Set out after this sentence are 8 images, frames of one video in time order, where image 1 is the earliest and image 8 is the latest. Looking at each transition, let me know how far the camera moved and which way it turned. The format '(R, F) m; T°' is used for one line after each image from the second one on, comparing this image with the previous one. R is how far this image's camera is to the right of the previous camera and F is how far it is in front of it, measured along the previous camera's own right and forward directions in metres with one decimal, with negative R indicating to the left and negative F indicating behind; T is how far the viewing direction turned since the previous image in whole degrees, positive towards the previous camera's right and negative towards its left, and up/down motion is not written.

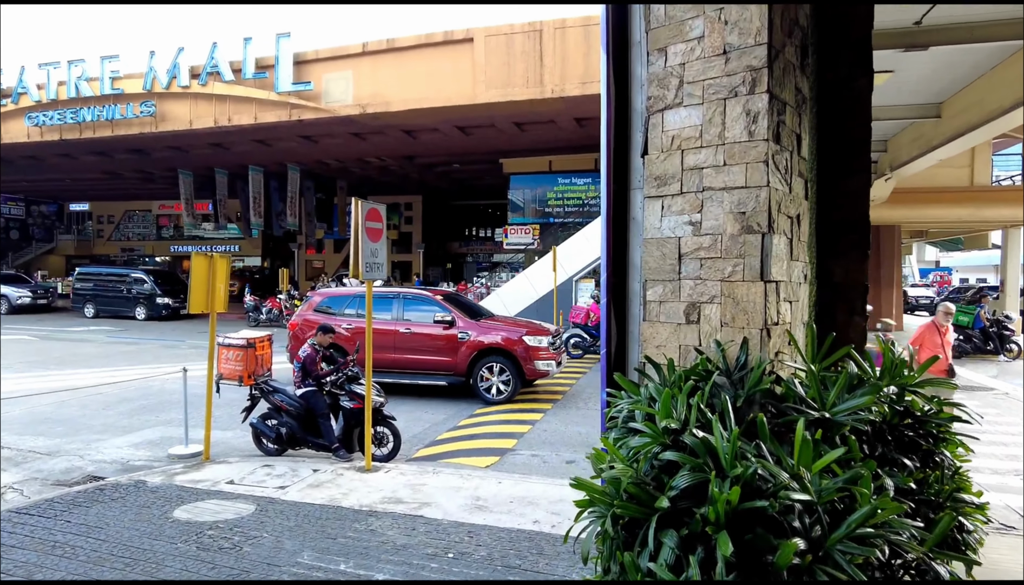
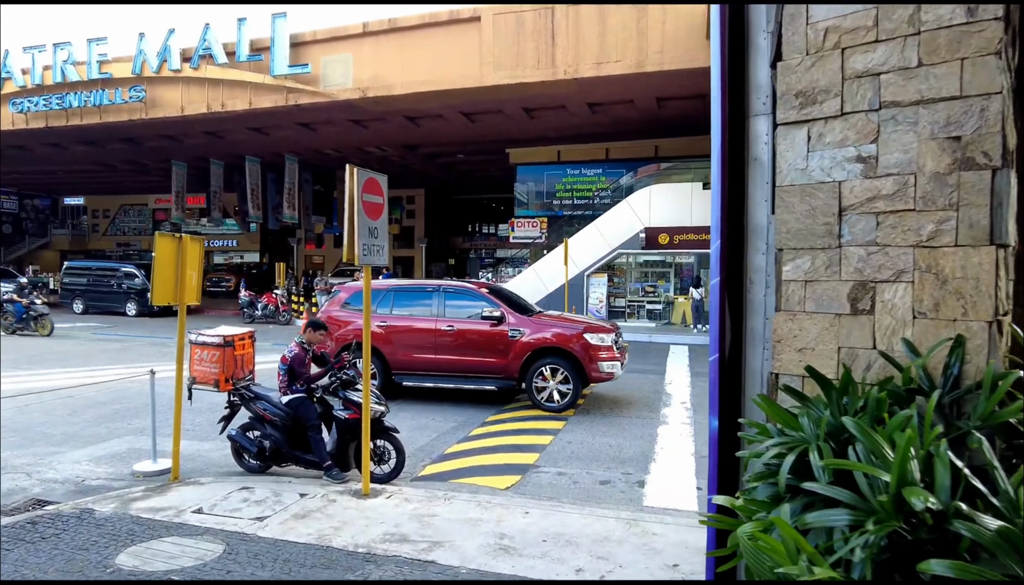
(-0.2, +1.1) m; 0°
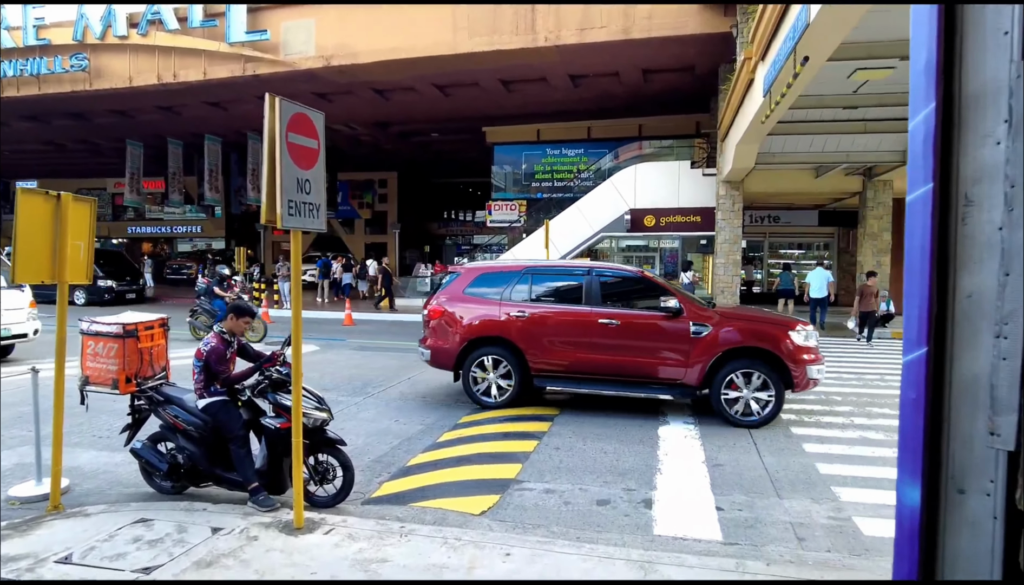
(0.0, +1.2) m; +2°
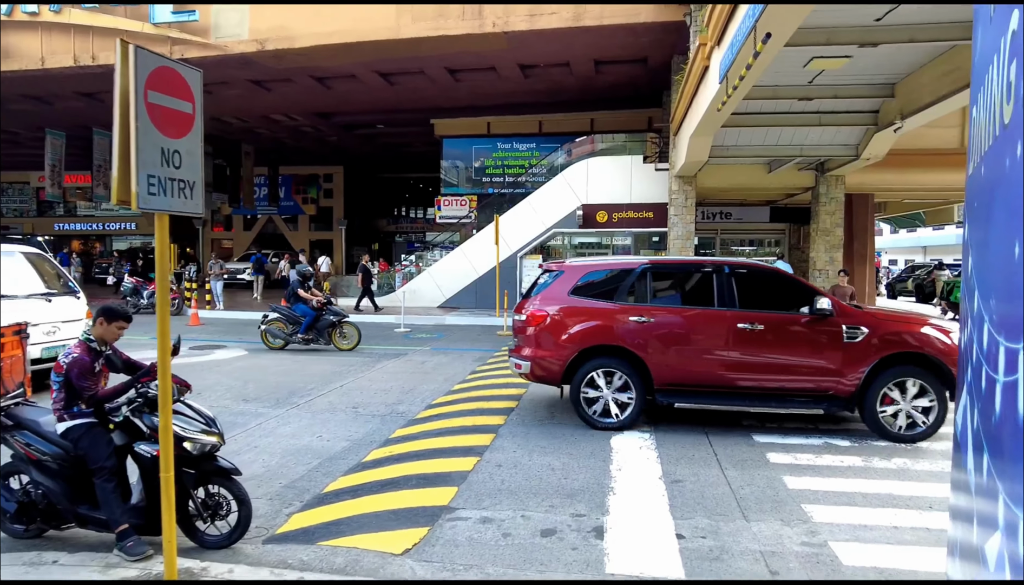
(+0.2, +0.7) m; +4°
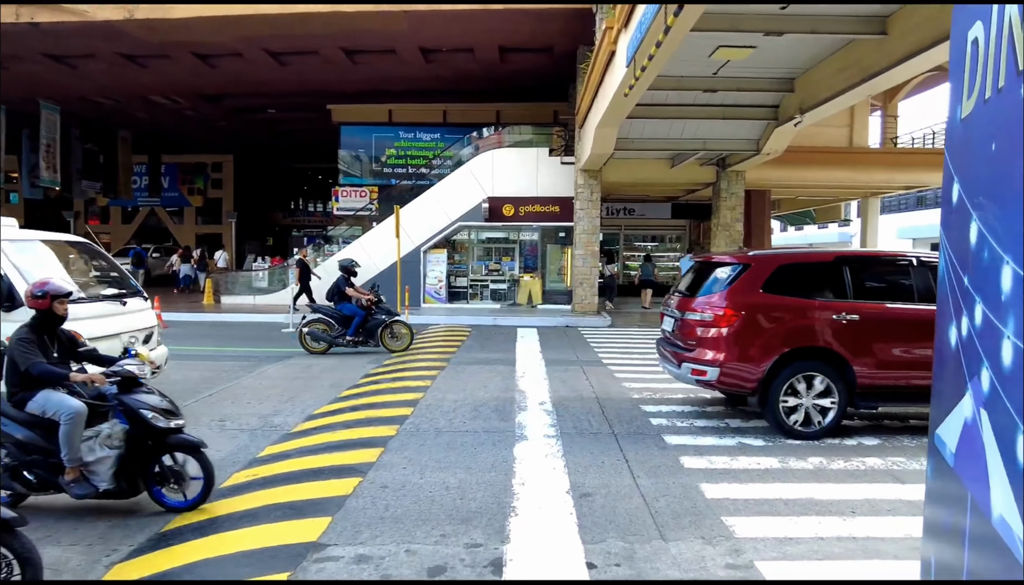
(+0.2, +0.7) m; +8°
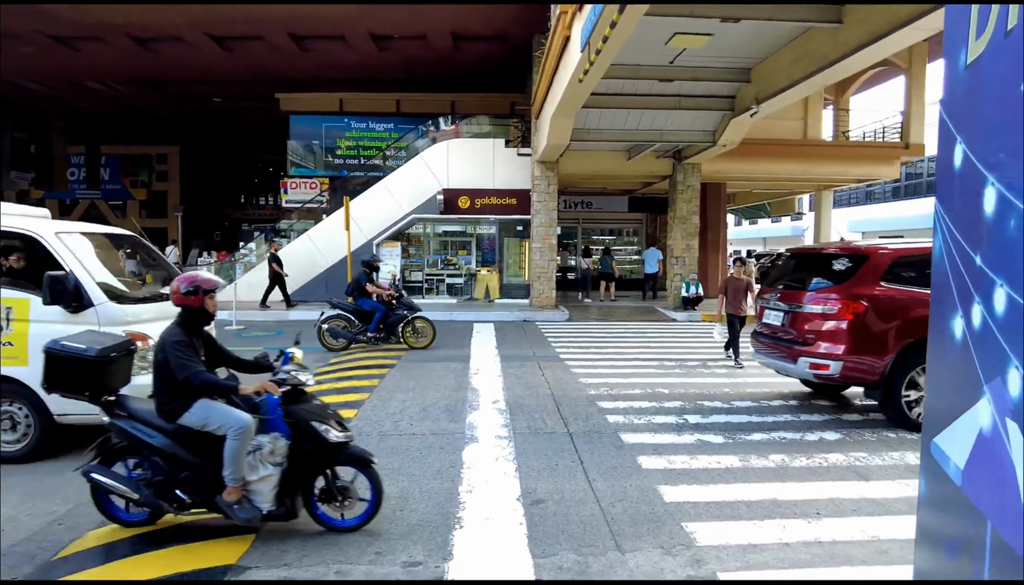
(+0.1, +0.4) m; +3°
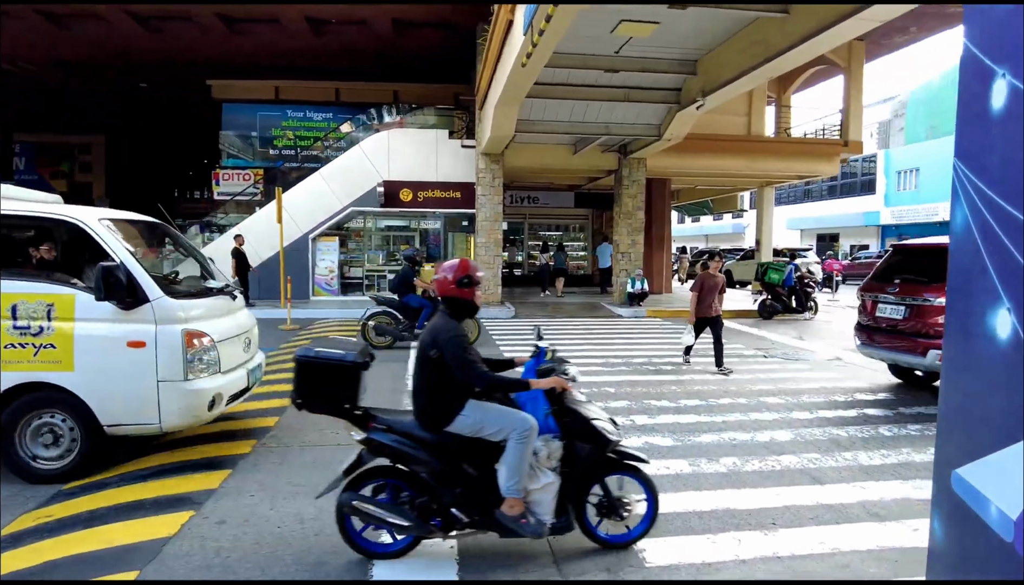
(+0.1, +0.4) m; +5°
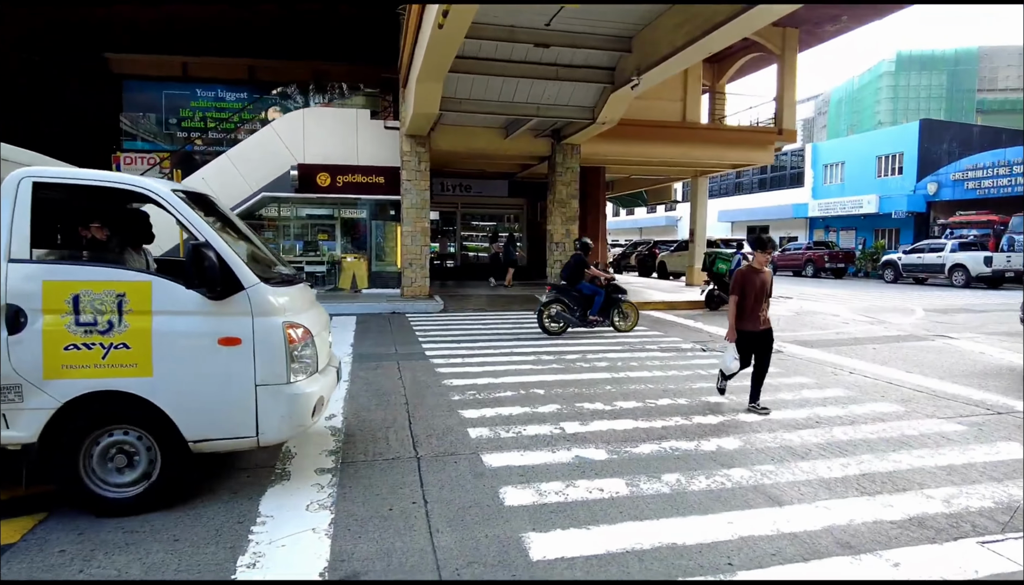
(+0.2, +0.9) m; +5°
